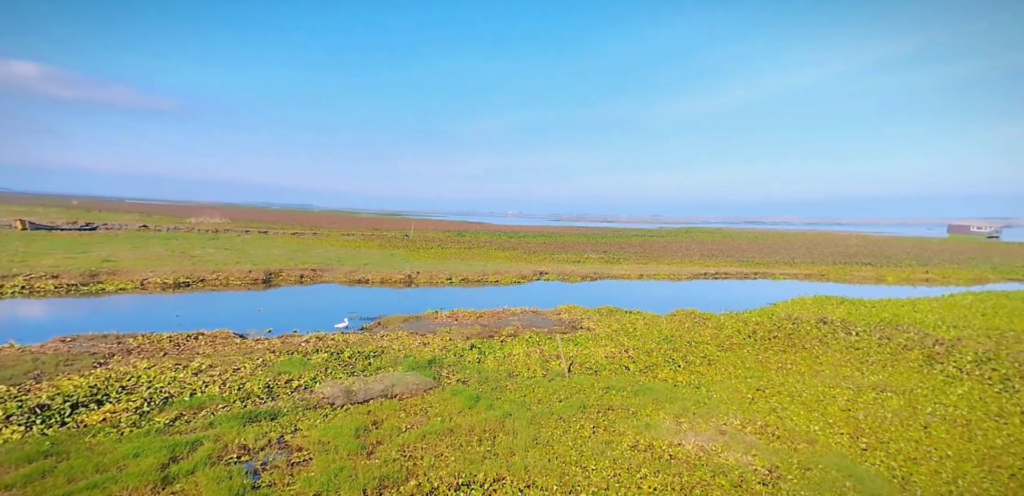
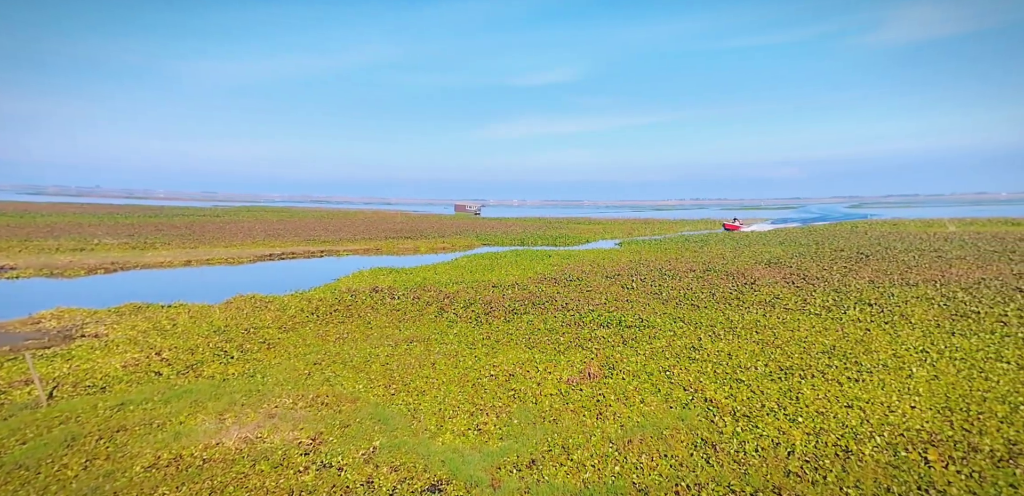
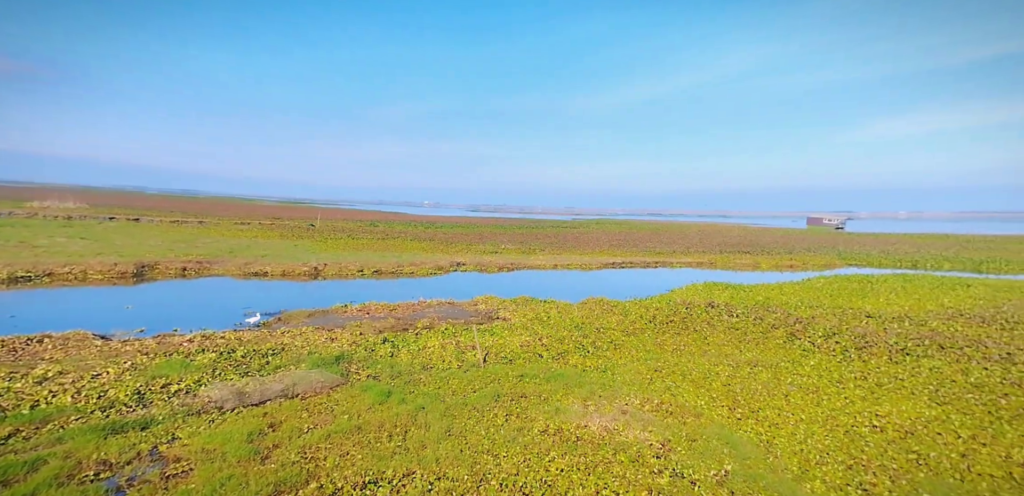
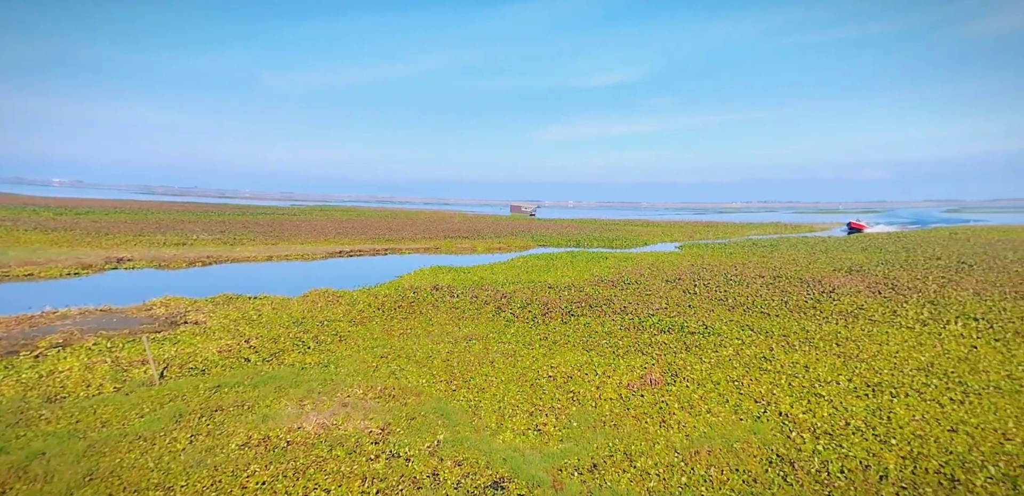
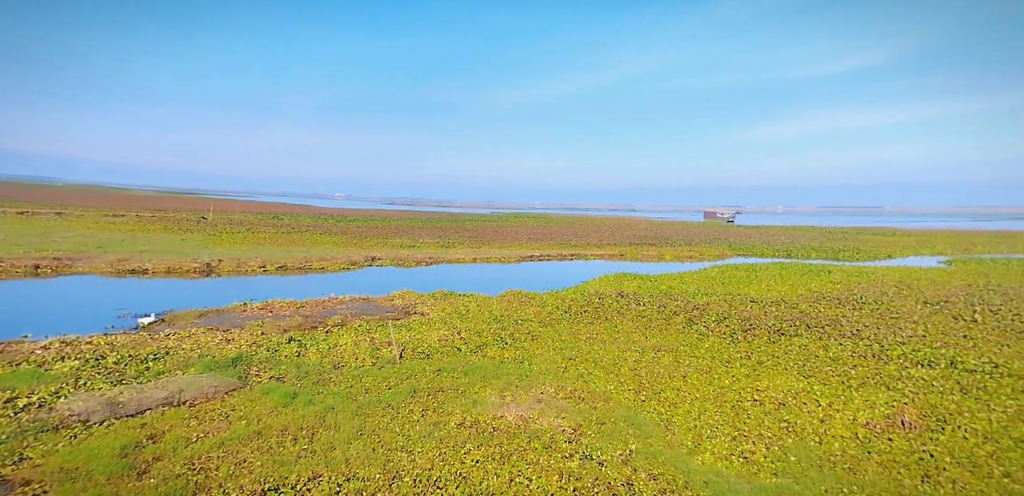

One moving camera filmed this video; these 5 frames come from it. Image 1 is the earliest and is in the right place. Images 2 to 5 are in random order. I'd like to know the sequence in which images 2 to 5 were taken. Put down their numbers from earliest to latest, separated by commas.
3, 5, 4, 2
